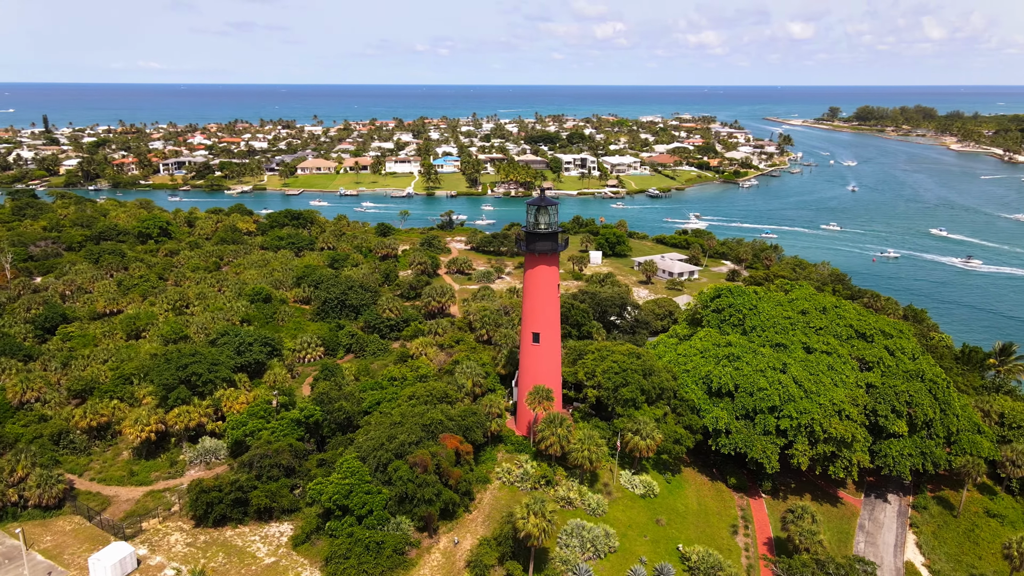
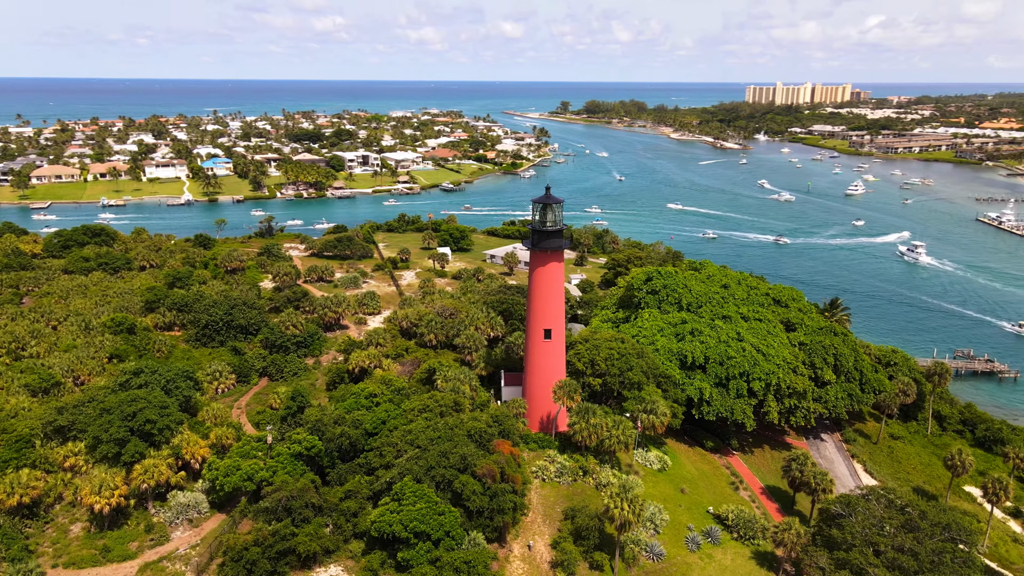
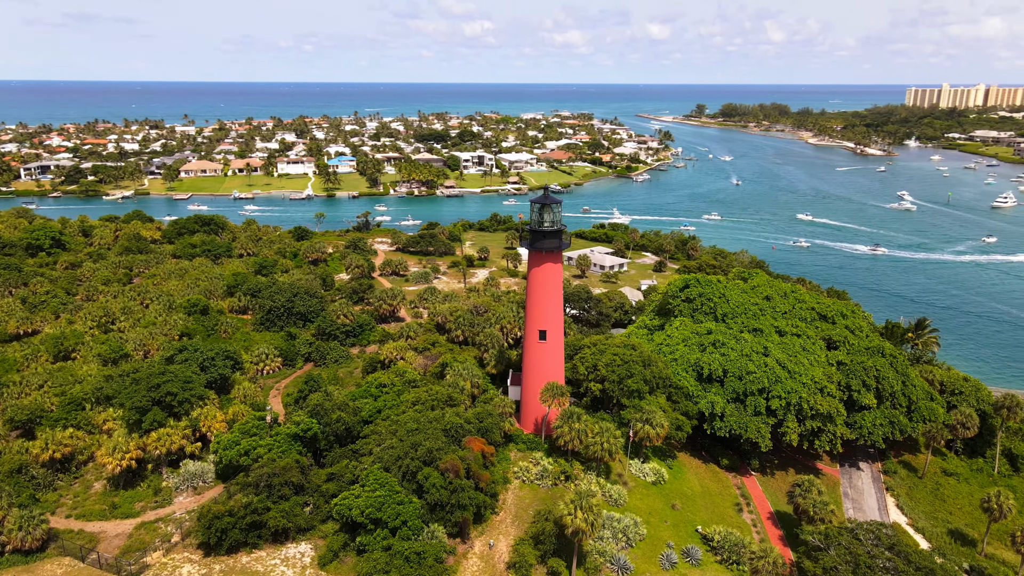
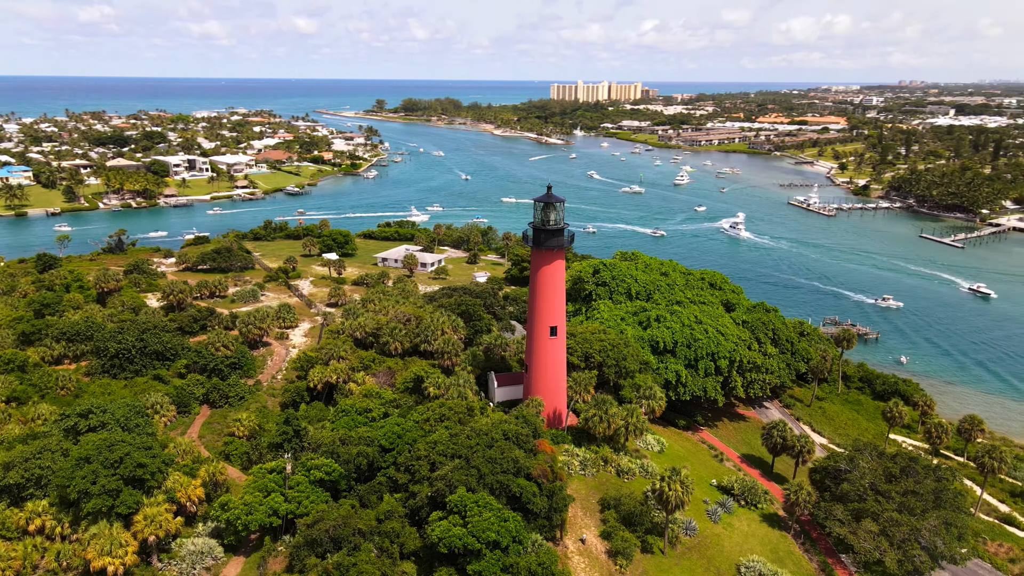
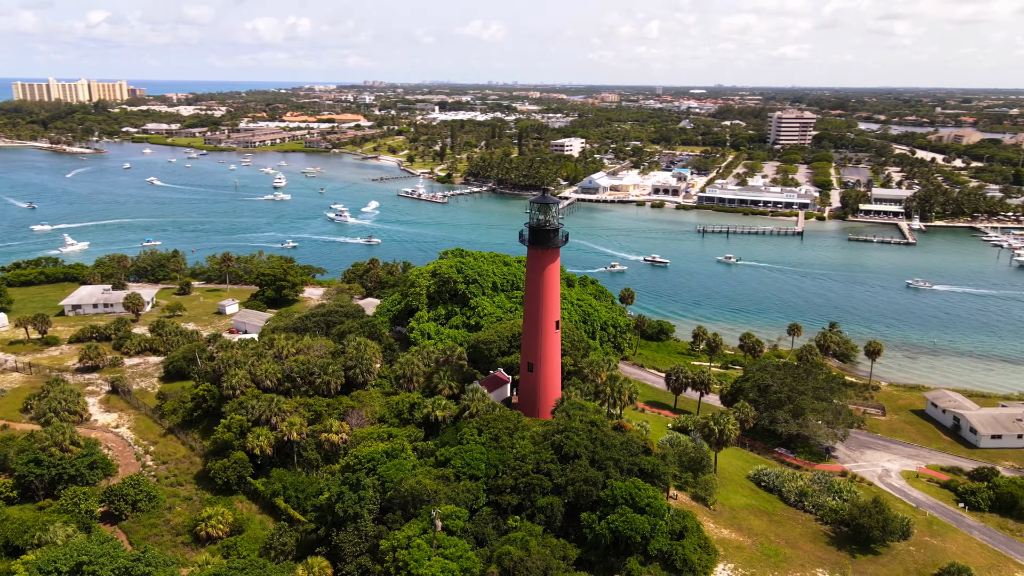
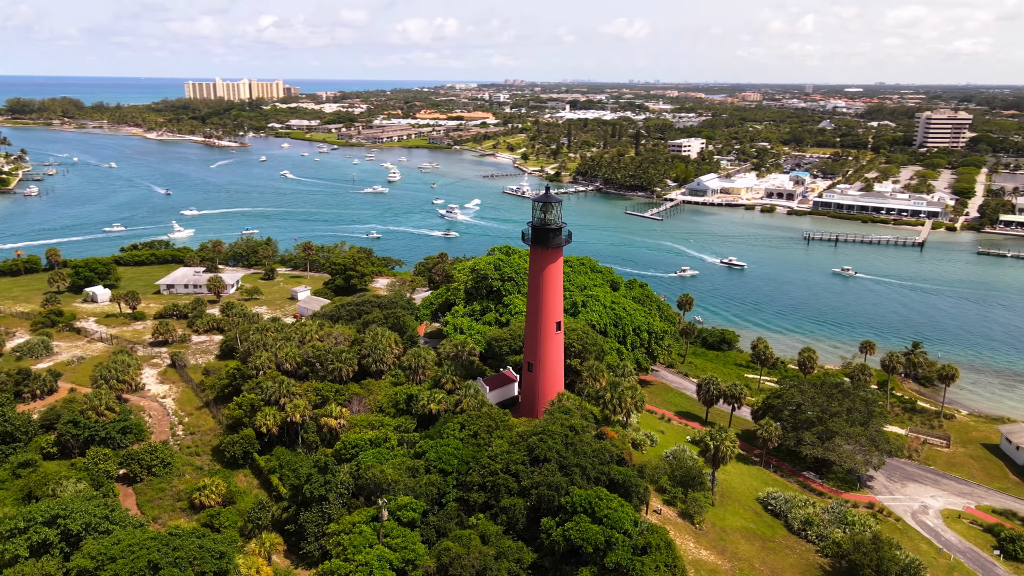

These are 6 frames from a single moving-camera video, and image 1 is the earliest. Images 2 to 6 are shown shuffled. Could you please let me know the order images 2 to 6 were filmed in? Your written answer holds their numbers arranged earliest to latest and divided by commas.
3, 2, 4, 6, 5
